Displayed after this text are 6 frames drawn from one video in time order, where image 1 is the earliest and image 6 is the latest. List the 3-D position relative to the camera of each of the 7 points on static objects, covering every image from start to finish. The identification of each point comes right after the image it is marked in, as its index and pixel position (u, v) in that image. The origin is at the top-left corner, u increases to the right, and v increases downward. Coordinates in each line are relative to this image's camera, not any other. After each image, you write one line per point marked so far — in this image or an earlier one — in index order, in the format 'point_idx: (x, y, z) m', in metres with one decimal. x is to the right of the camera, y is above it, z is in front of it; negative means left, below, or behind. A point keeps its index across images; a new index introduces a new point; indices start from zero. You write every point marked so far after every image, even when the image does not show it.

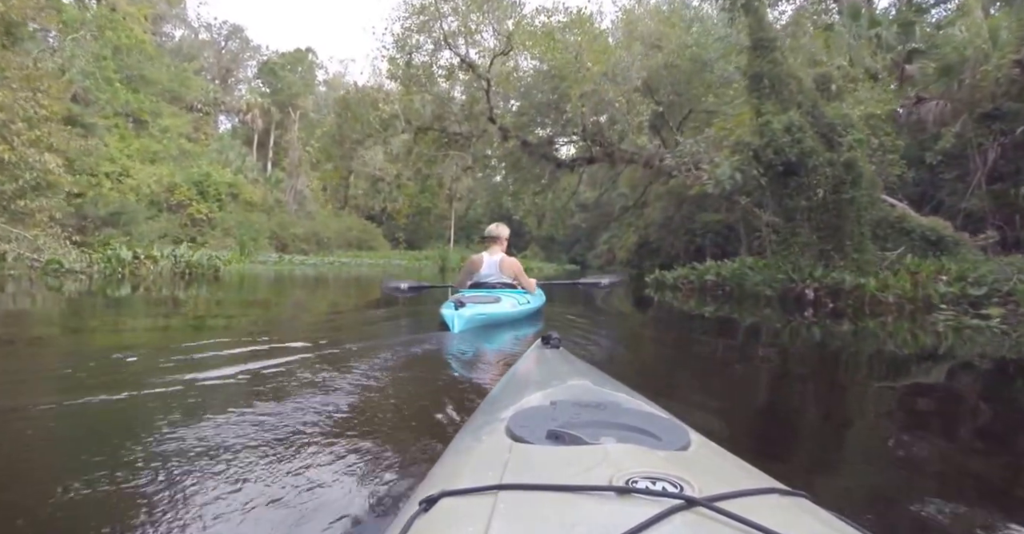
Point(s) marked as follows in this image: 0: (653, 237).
0: (+3.8, +0.8, +18.8) m
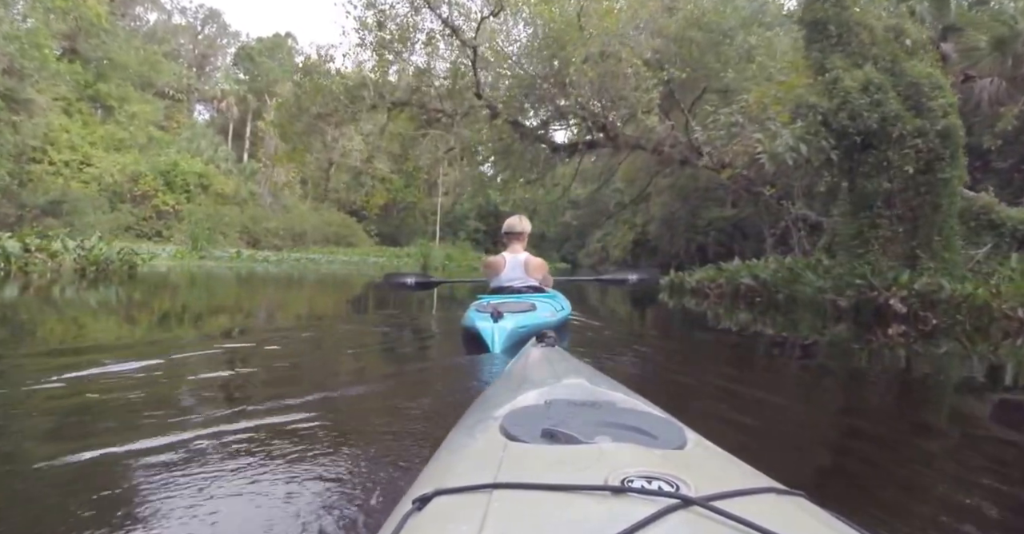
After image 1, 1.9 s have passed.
0: (+3.5, +0.8, +17.4) m
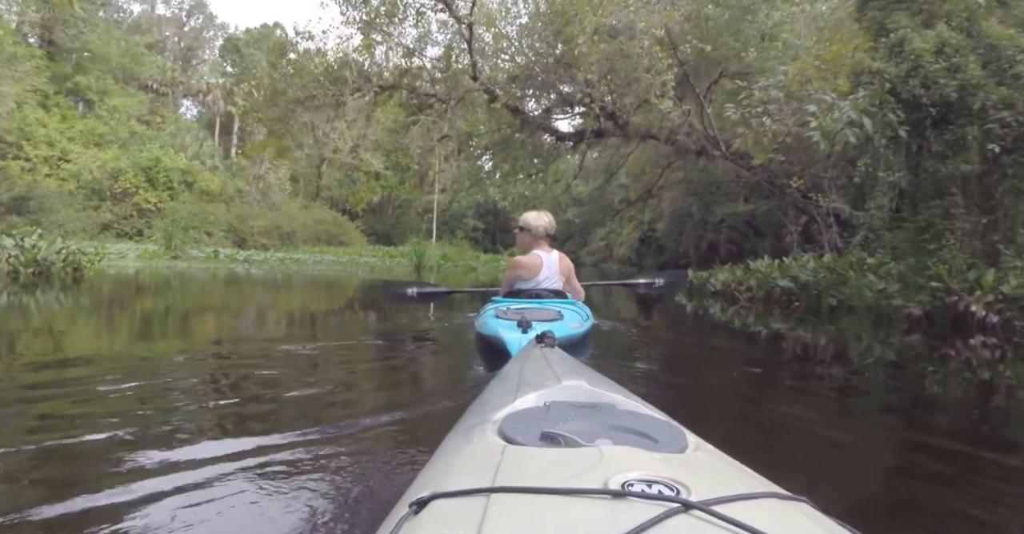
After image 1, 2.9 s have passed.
0: (+3.5, +0.8, +16.6) m
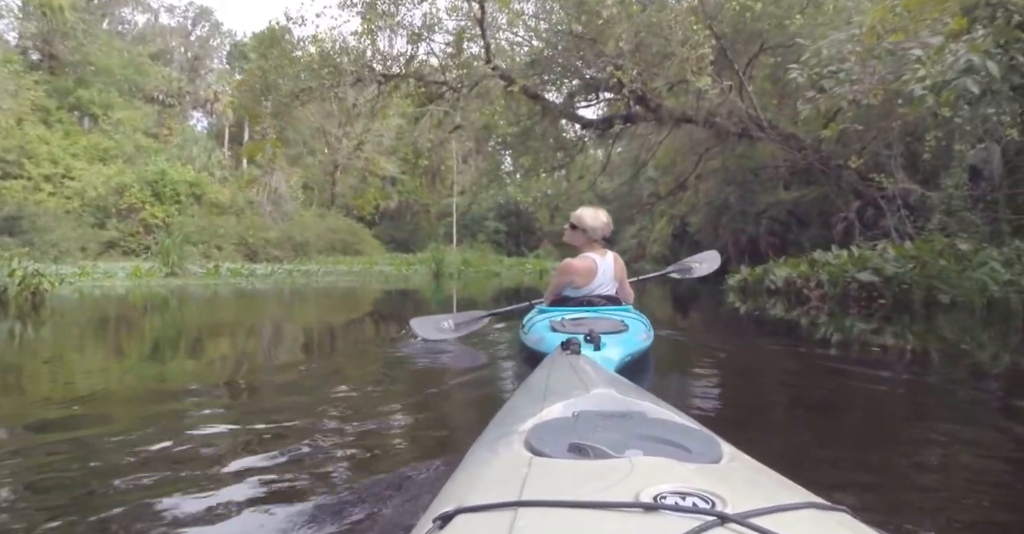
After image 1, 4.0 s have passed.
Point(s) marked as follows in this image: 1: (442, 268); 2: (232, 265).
0: (+4.0, +0.9, +15.6) m
1: (-2.0, -0.1, +19.9) m
2: (-7.2, 0.0, +18.3) m
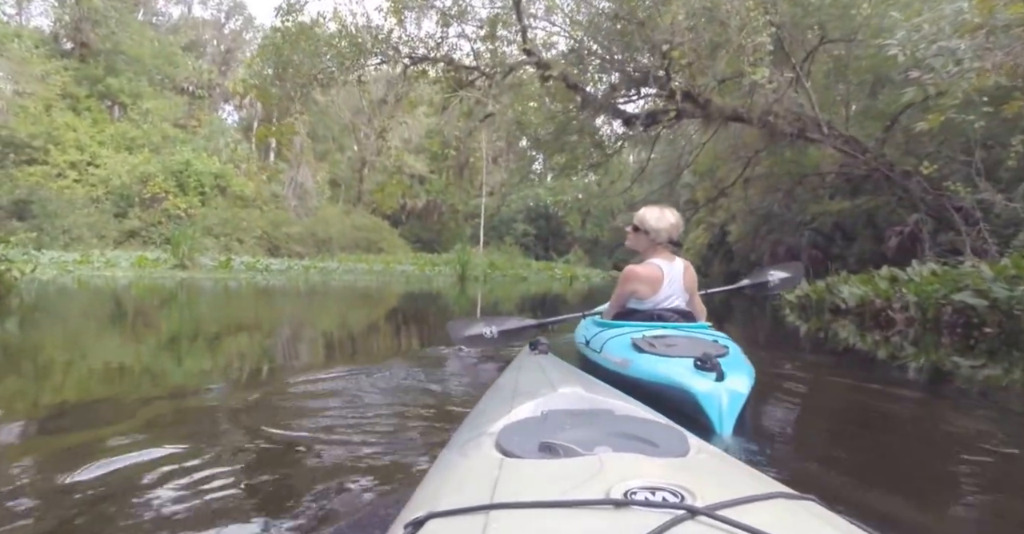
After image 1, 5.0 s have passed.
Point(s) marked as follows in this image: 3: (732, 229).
0: (+4.6, +0.7, +14.8) m
1: (-1.2, -0.1, +19.4) m
2: (-6.5, +0.2, +17.9) m
3: (+4.7, +0.8, +15.6) m
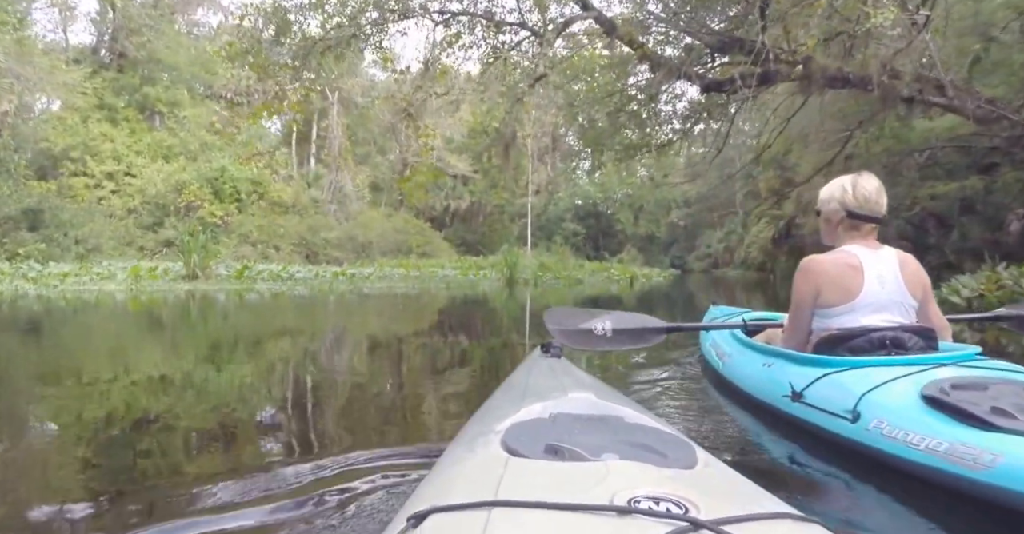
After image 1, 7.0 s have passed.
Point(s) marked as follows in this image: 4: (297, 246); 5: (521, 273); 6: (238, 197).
0: (+5.5, +0.8, +13.3) m
1: (+0.1, -0.2, +18.2) m
2: (-5.3, 0.0, +17.1) m
3: (+5.7, +0.9, +14.1) m
4: (-5.8, +0.6, +19.4) m
5: (+0.2, -0.1, +19.6) m
6: (-7.3, +1.9, +19.3) m
